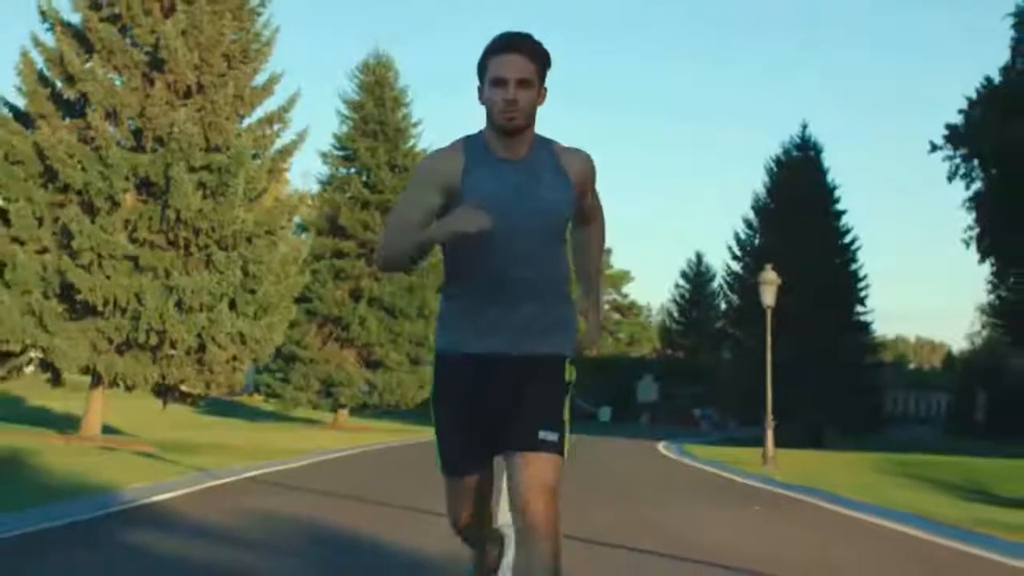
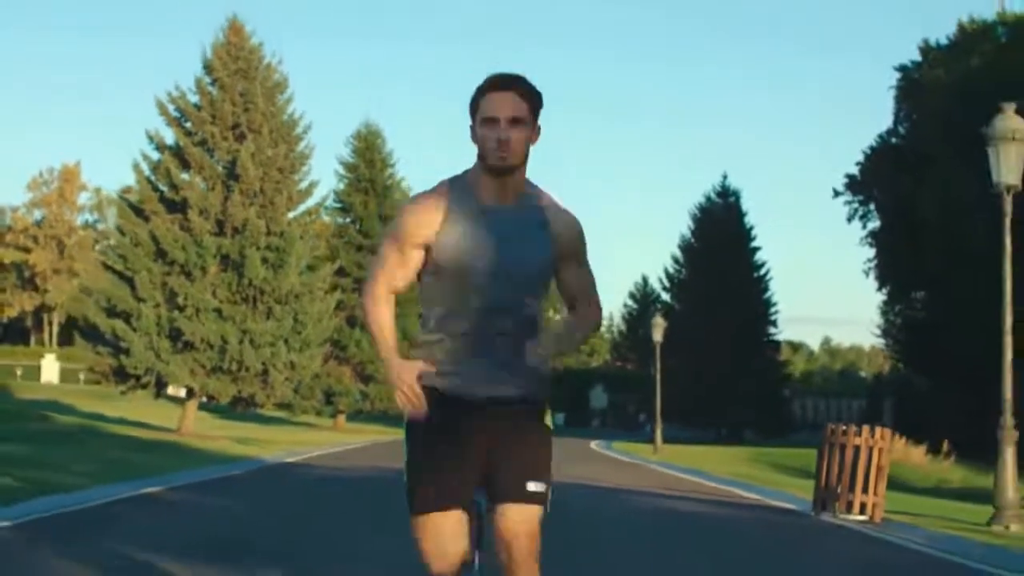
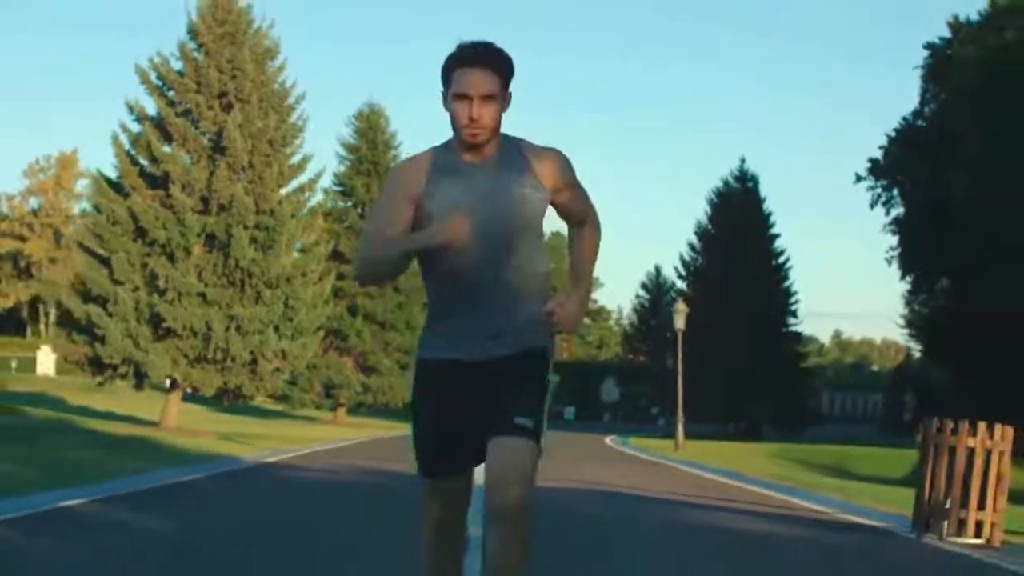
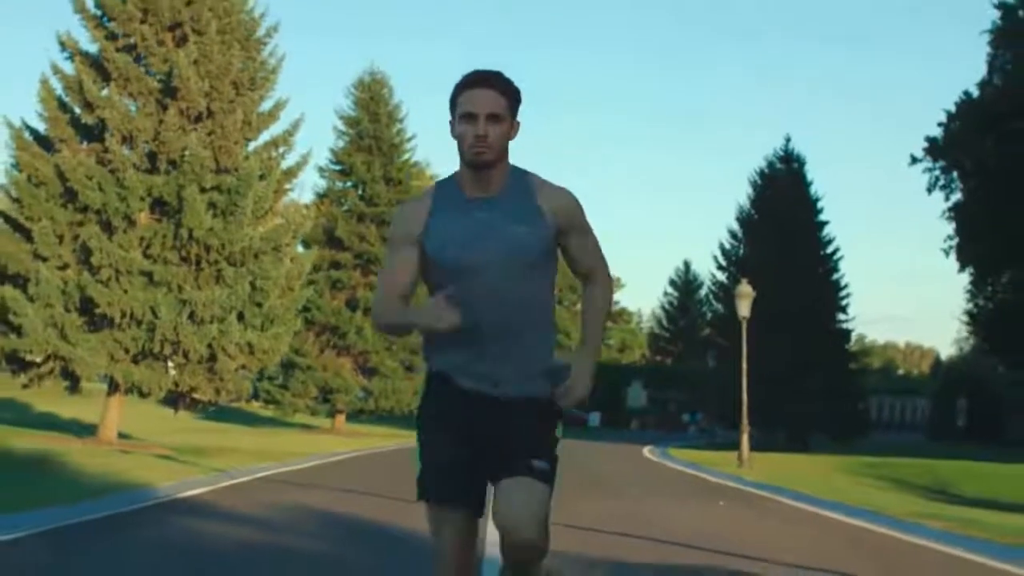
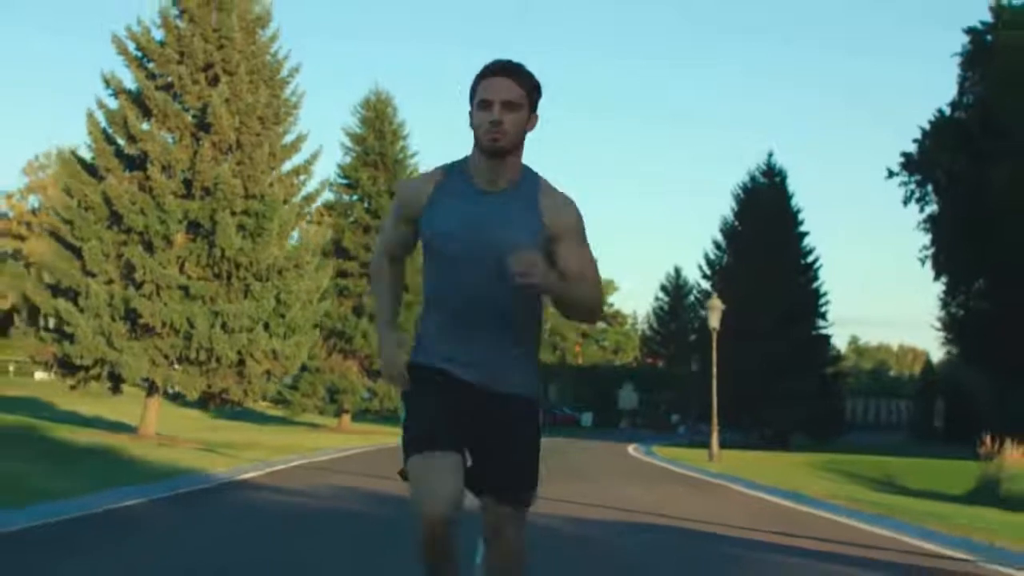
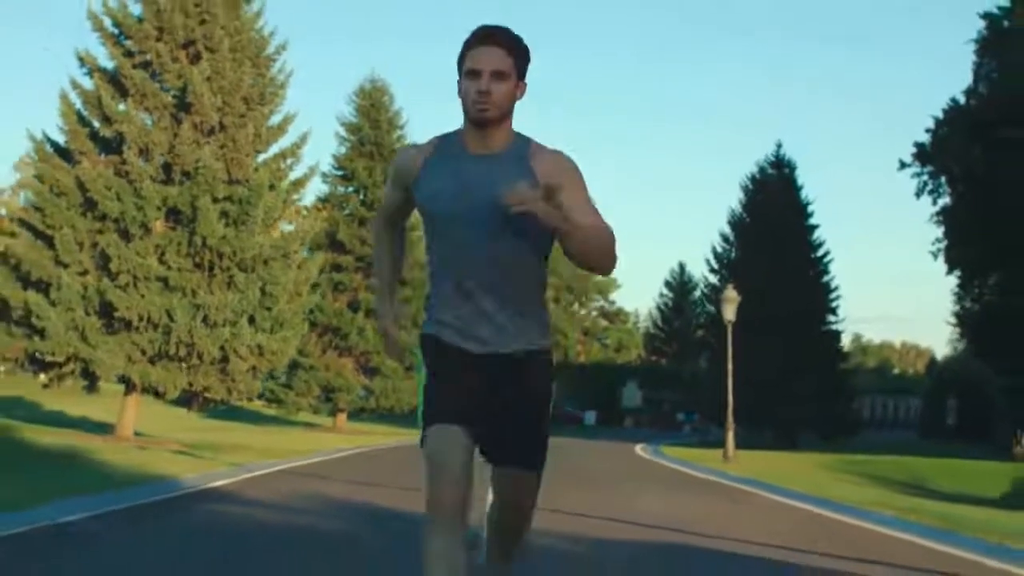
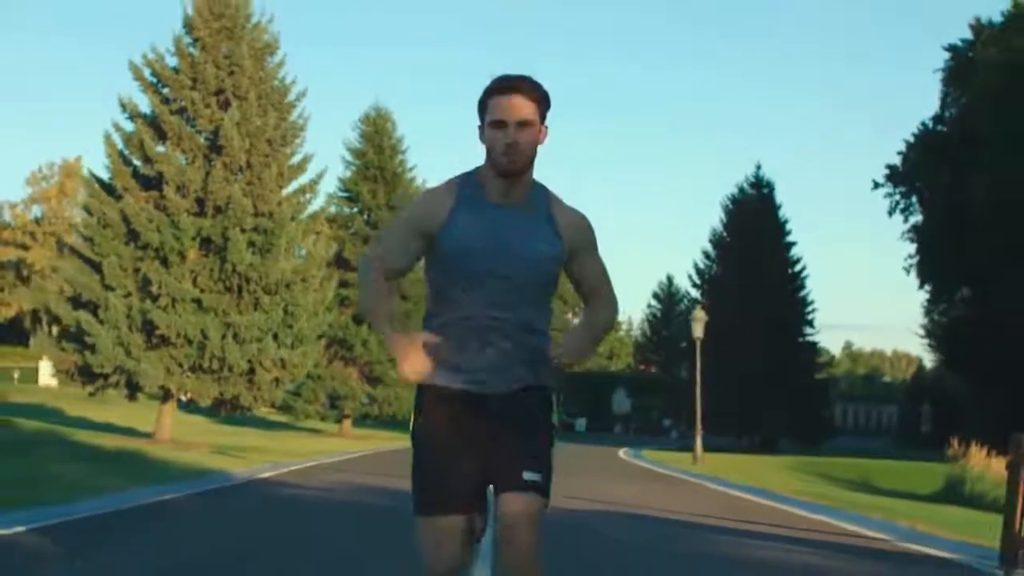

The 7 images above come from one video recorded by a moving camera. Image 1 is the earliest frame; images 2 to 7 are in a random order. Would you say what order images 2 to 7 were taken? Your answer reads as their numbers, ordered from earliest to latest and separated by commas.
4, 6, 5, 7, 3, 2
